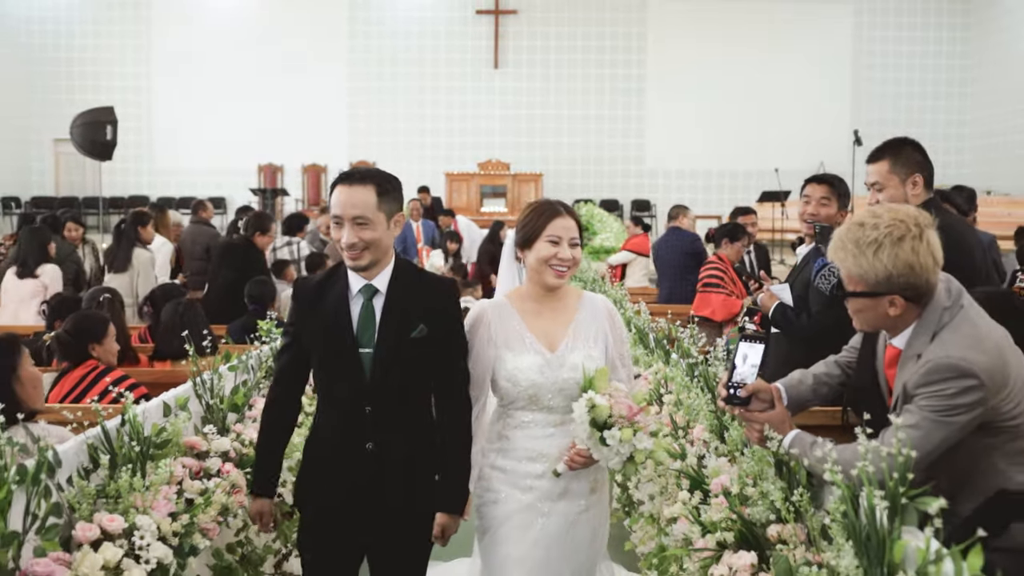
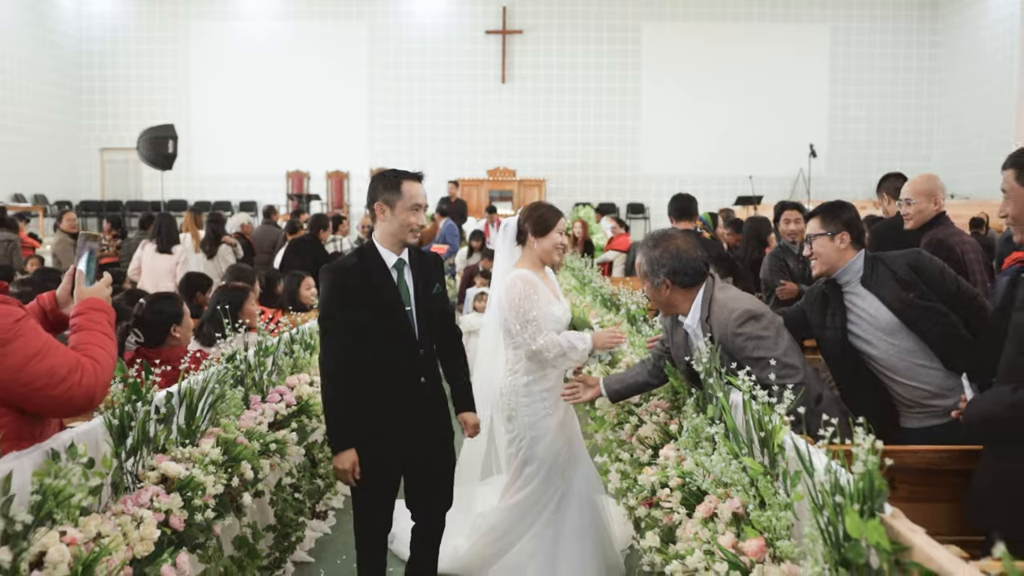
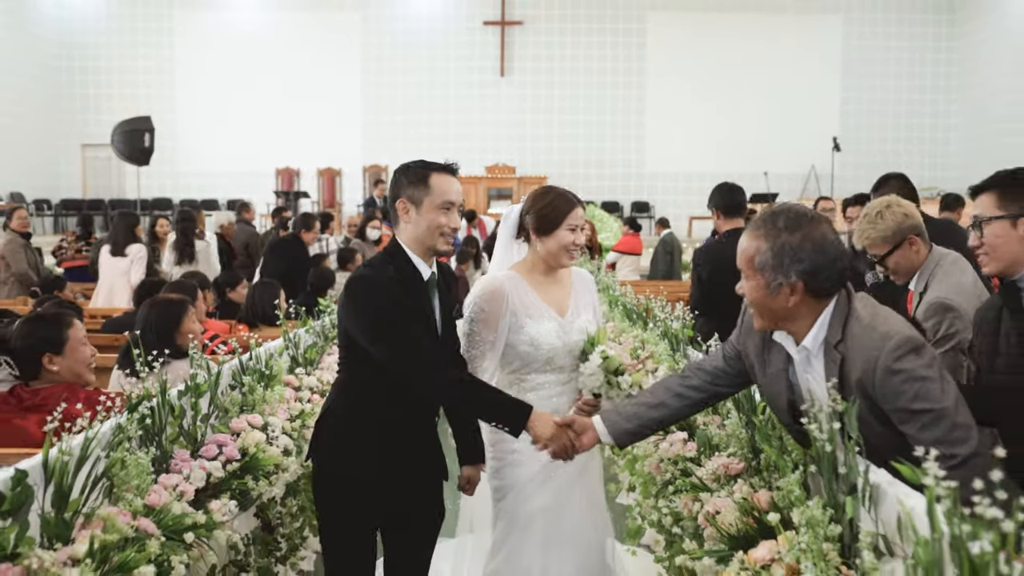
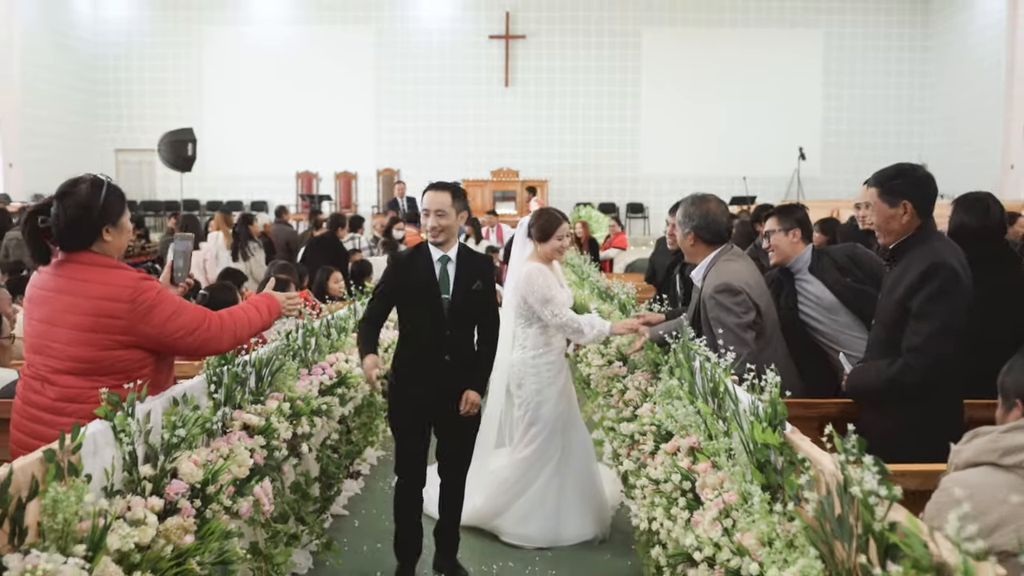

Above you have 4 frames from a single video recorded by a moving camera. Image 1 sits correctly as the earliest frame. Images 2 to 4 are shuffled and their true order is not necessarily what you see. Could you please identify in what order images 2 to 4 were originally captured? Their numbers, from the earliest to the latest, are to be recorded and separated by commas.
3, 2, 4
